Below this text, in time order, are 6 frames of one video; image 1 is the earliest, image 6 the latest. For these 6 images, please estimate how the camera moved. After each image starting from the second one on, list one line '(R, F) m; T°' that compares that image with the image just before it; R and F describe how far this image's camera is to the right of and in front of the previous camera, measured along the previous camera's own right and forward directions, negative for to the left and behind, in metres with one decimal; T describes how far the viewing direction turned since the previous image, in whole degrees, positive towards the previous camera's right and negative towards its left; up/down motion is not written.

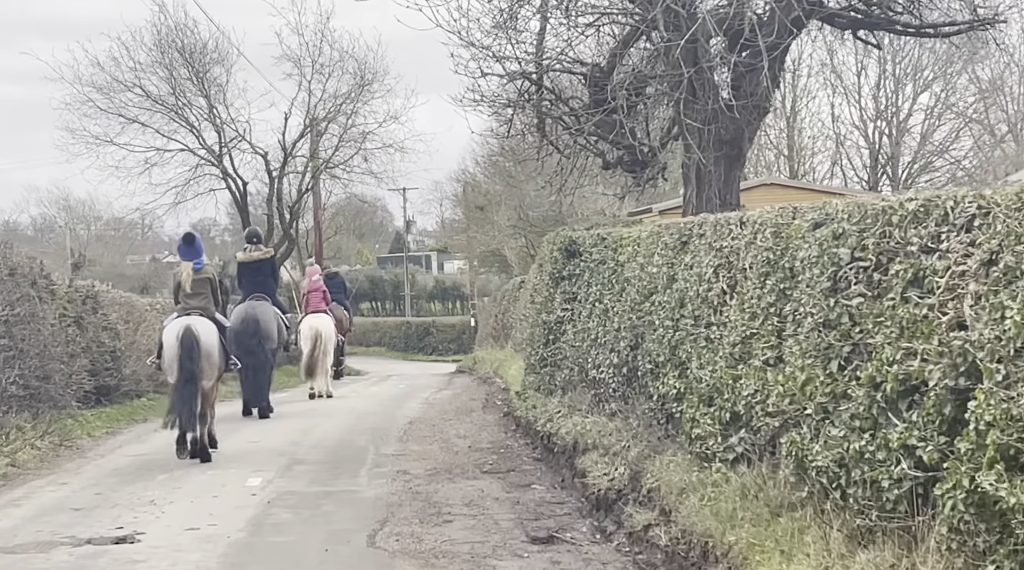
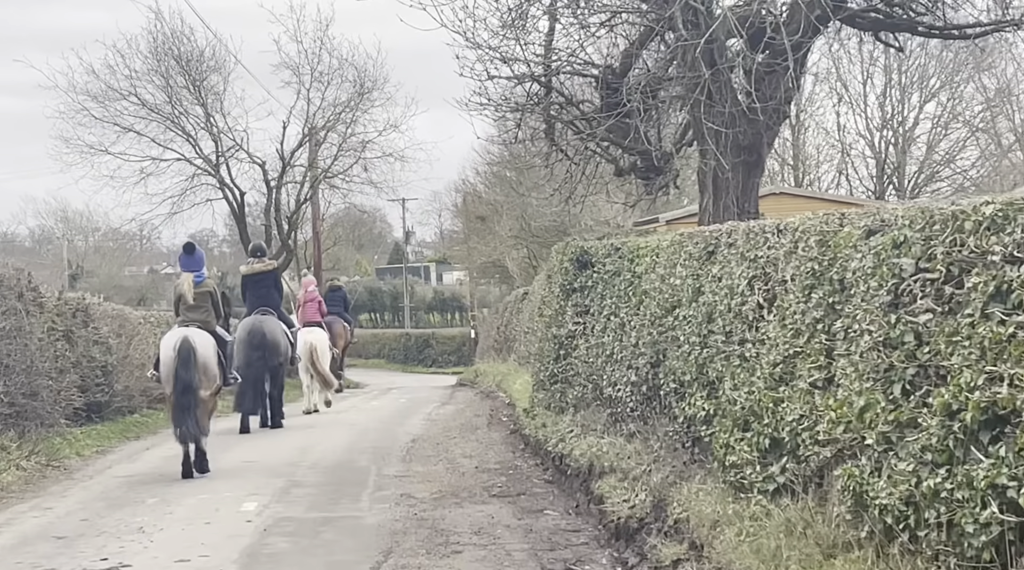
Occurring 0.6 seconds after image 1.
(-0.1, +0.9) m; 0°
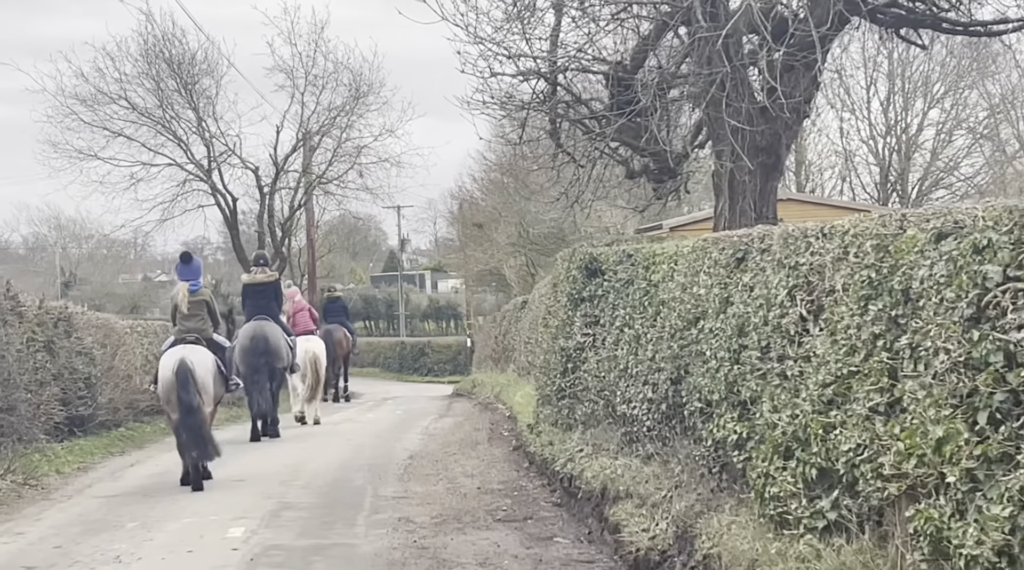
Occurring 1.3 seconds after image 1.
(-0.1, +1.0) m; 0°
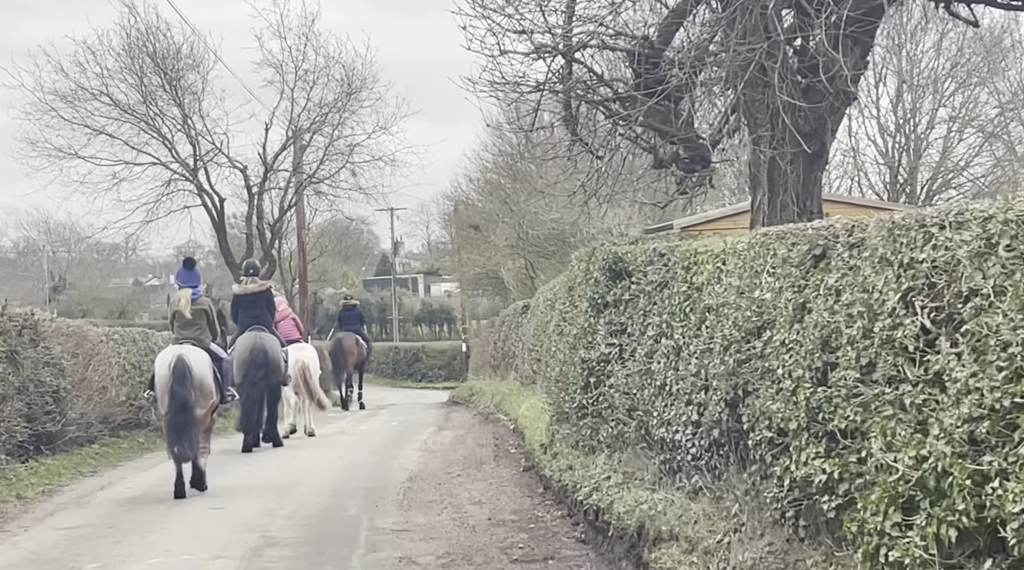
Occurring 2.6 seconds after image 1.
(-0.2, +1.9) m; 0°
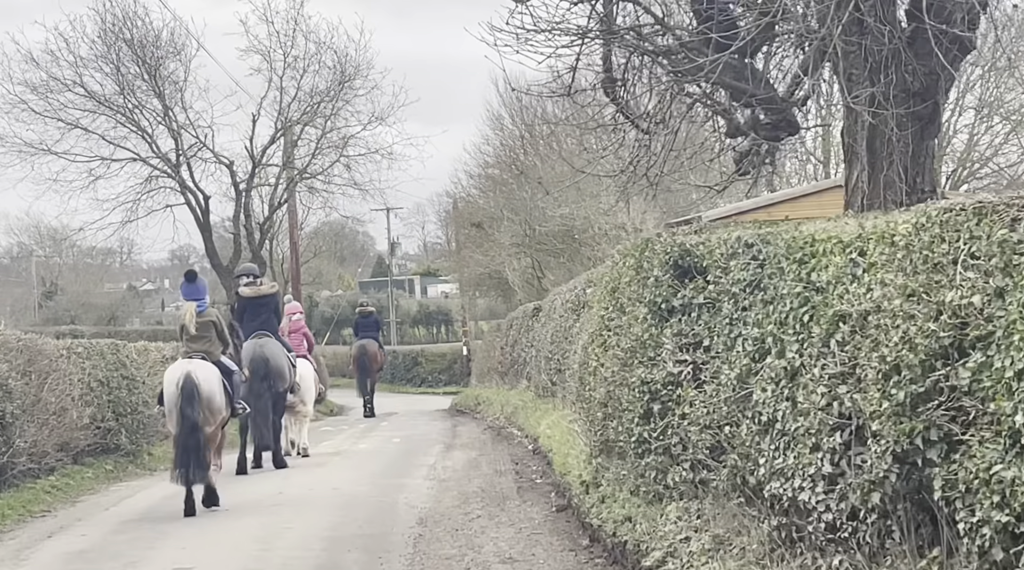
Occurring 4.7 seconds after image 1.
(-0.3, +3.2) m; 0°
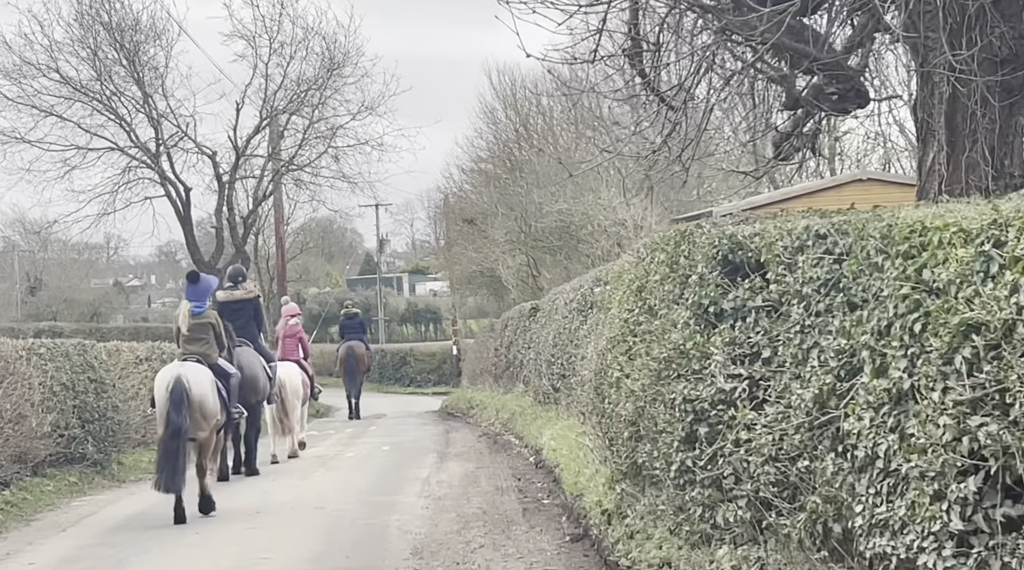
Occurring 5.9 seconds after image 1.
(-0.2, +1.9) m; 0°
